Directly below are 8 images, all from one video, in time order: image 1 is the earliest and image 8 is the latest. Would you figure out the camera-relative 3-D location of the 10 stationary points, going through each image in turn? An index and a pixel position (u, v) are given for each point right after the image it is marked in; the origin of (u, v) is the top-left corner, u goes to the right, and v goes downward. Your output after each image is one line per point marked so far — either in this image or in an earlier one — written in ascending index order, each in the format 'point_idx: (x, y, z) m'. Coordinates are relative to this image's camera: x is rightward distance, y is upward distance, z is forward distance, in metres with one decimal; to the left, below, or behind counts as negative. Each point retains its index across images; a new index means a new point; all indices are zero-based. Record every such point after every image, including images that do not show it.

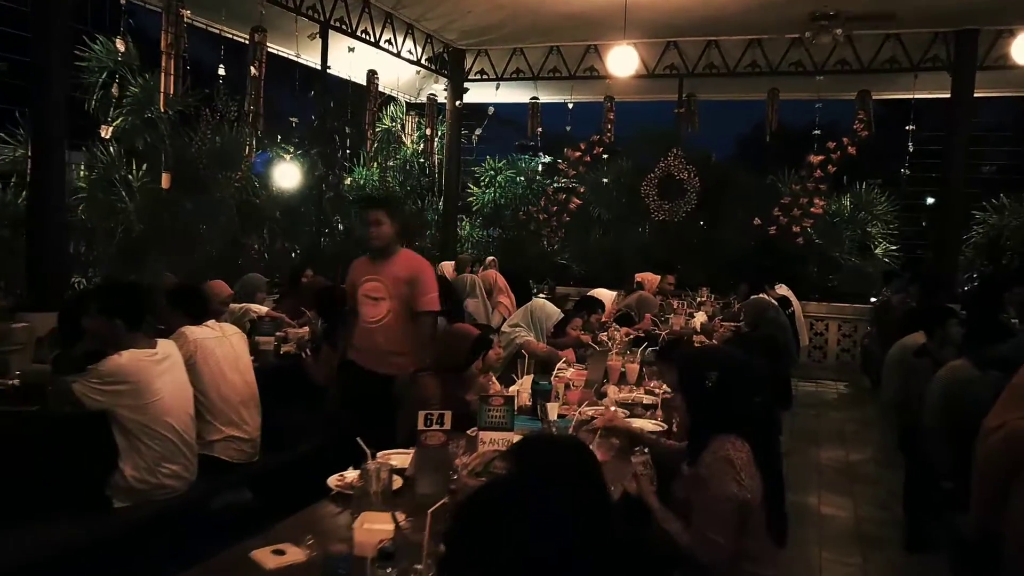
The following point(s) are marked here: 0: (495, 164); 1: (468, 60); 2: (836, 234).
0: (-0.2, +1.5, +9.0) m
1: (-0.5, +2.5, +8.5) m
2: (+3.3, +0.6, +7.8) m
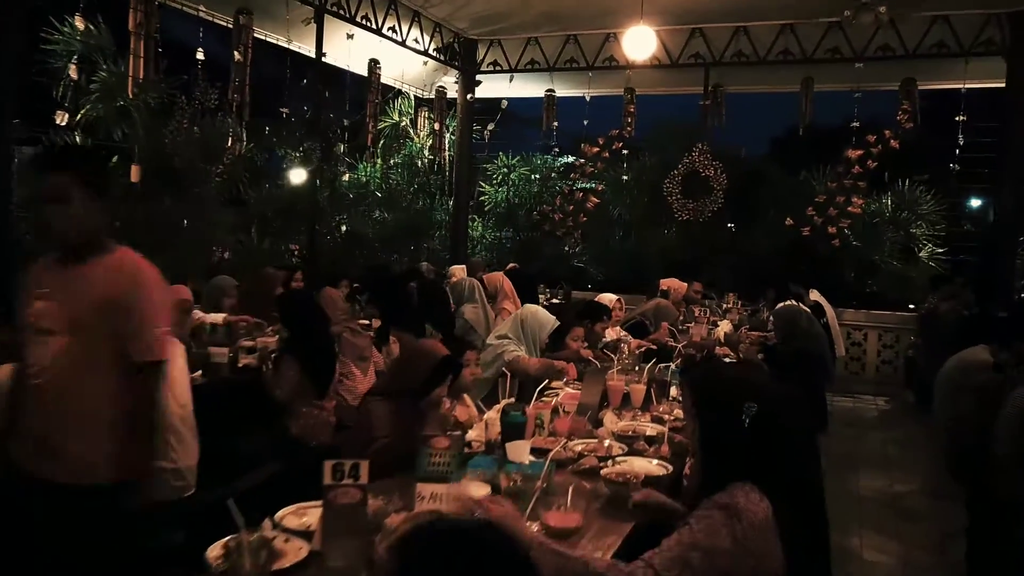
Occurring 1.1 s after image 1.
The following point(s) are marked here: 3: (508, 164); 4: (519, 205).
0: (-0.1, +1.4, +8.5) m
1: (-0.3, +2.5, +8.0) m
2: (+3.4, +0.5, +7.2) m
3: (-0.1, +1.4, +8.5) m
4: (+0.1, +0.9, +8.4) m
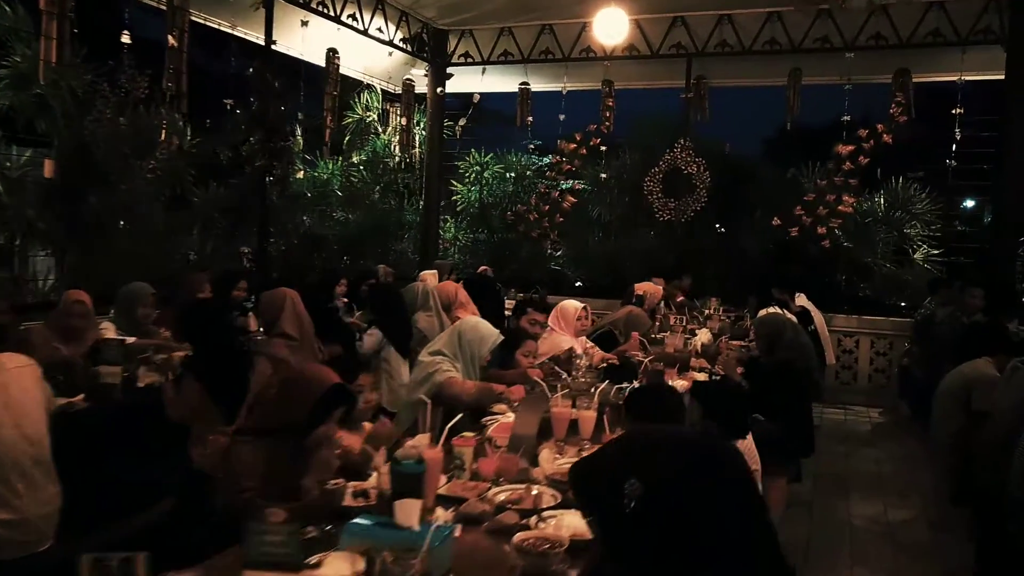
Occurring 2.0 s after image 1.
0: (-0.3, +1.4, +8.1) m
1: (-0.6, +2.4, +7.6) m
2: (+3.1, +0.5, +6.8) m
3: (-0.3, +1.3, +8.1) m
4: (-0.2, +0.9, +7.9) m
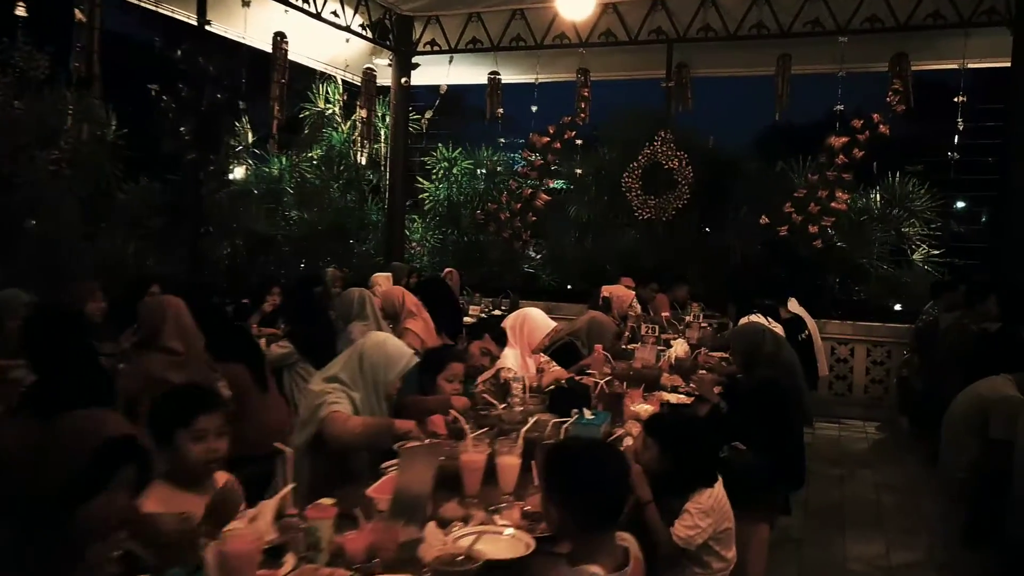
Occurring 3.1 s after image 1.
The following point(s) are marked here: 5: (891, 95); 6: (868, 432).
0: (-0.6, +1.3, +7.6) m
1: (-0.9, +2.4, +7.1) m
2: (+2.9, +0.4, +6.3) m
3: (-0.6, +1.3, +7.5) m
4: (-0.5, +0.8, +7.4) m
5: (+2.8, +1.4, +5.6) m
6: (+2.5, -1.0, +5.5) m
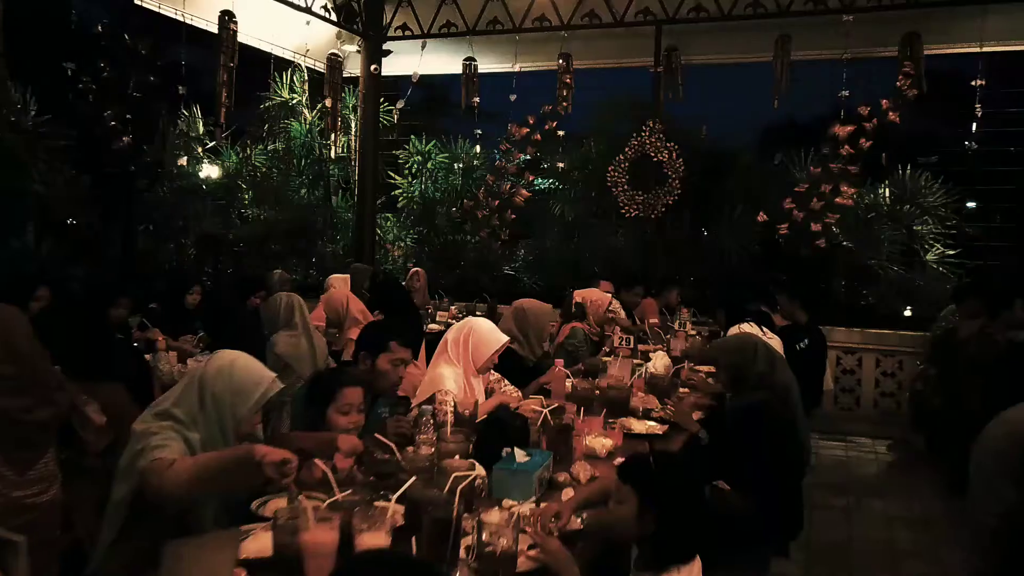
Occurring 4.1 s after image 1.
0: (-0.8, +1.3, +7.0) m
1: (-1.1, +2.3, +6.6) m
2: (+2.7, +0.4, +5.7) m
3: (-0.8, +1.2, +7.0) m
4: (-0.7, +0.8, +6.9) m
5: (+2.6, +1.4, +5.1) m
6: (+2.3, -1.1, +4.9) m
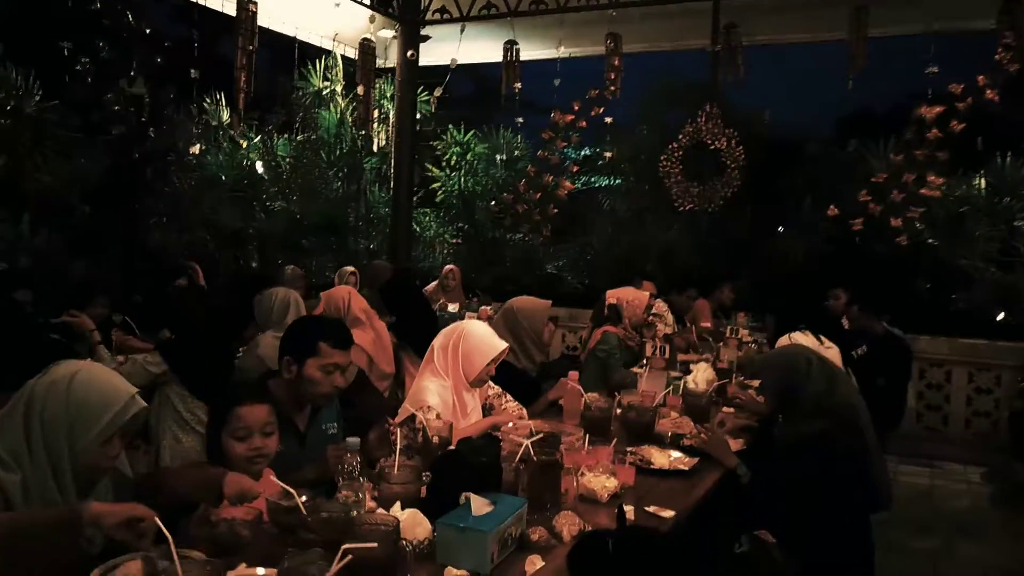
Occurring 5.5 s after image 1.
0: (-0.4, +1.3, +6.6) m
1: (-0.7, +2.3, +6.2) m
2: (+2.9, +0.4, +5.0) m
3: (-0.4, +1.2, +6.6) m
4: (-0.3, +0.8, +6.4) m
5: (+2.8, +1.4, +4.4) m
6: (+2.5, -1.1, +4.2) m
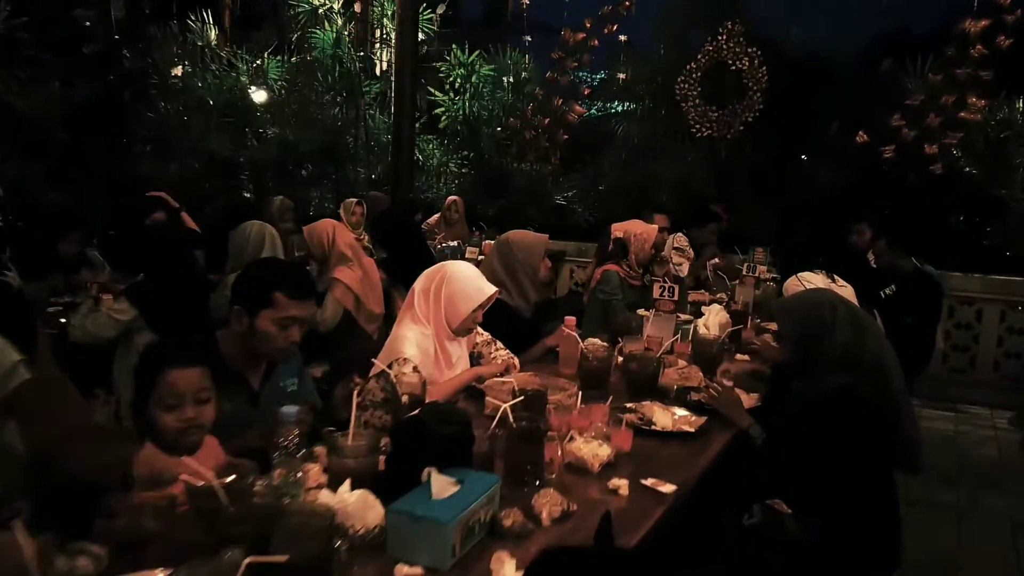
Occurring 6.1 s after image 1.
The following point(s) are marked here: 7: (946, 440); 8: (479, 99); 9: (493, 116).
0: (-0.4, +1.8, +6.2) m
1: (-0.7, +2.9, +5.7) m
2: (+2.9, +0.8, +4.6) m
3: (-0.4, +1.8, +6.2) m
4: (-0.2, +1.3, +6.1) m
5: (+2.8, +1.7, +3.9) m
6: (+2.5, -0.7, +4.0) m
7: (+2.2, -0.7, +3.9) m
8: (-0.3, +1.5, +6.1) m
9: (-0.2, +1.4, +6.1) m
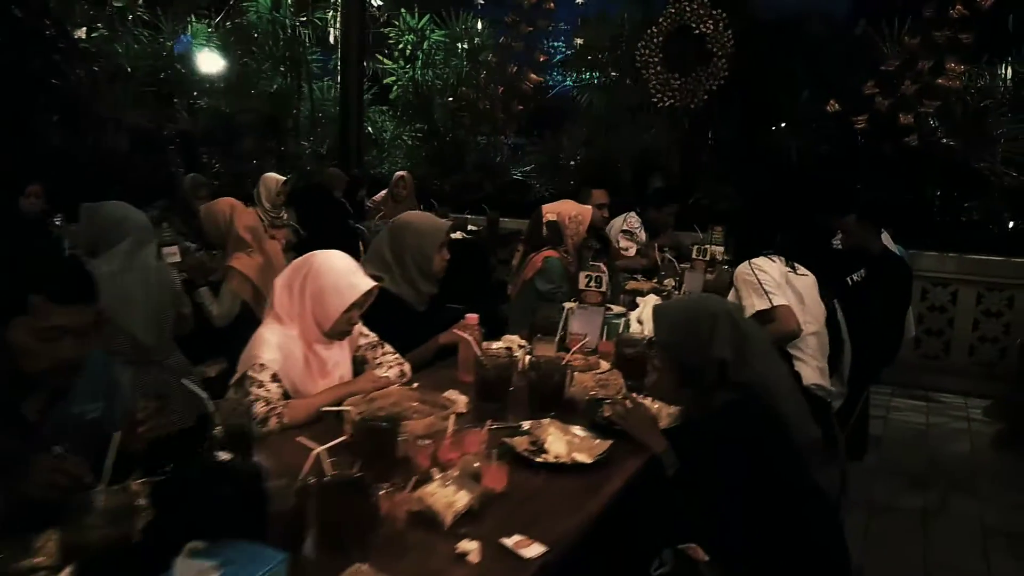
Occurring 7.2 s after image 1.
0: (-0.7, +2.0, +5.8) m
1: (-1.0, +3.0, +5.3) m
2: (+2.6, +0.9, +4.3) m
3: (-0.7, +1.9, +5.8) m
4: (-0.6, +1.5, +5.7) m
5: (+2.5, +1.8, +3.6) m
6: (+2.2, -0.6, +3.7) m
7: (+1.9, -0.7, +3.6) m
8: (-0.6, +1.6, +5.7) m
9: (-0.5, +1.5, +5.7) m
